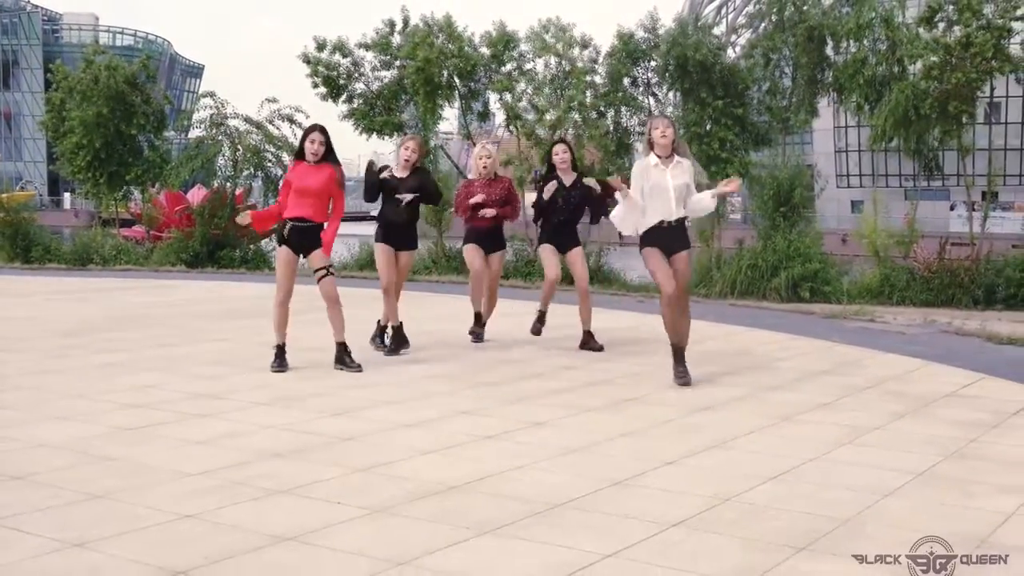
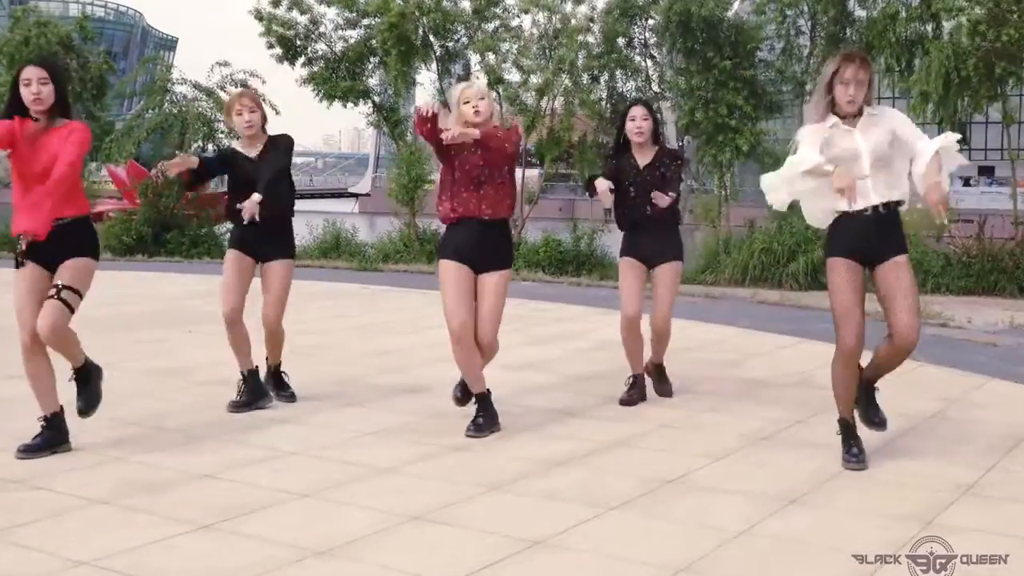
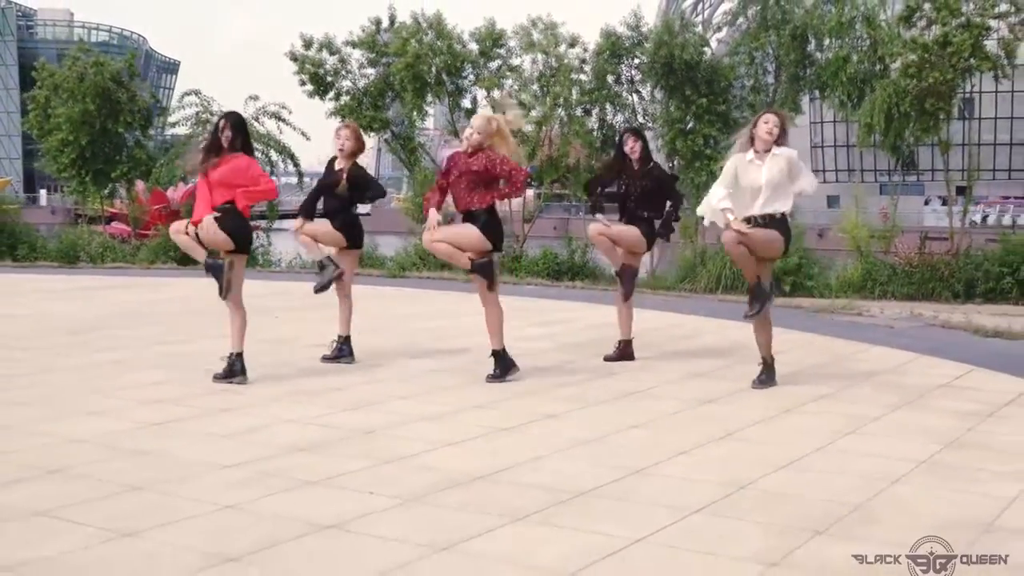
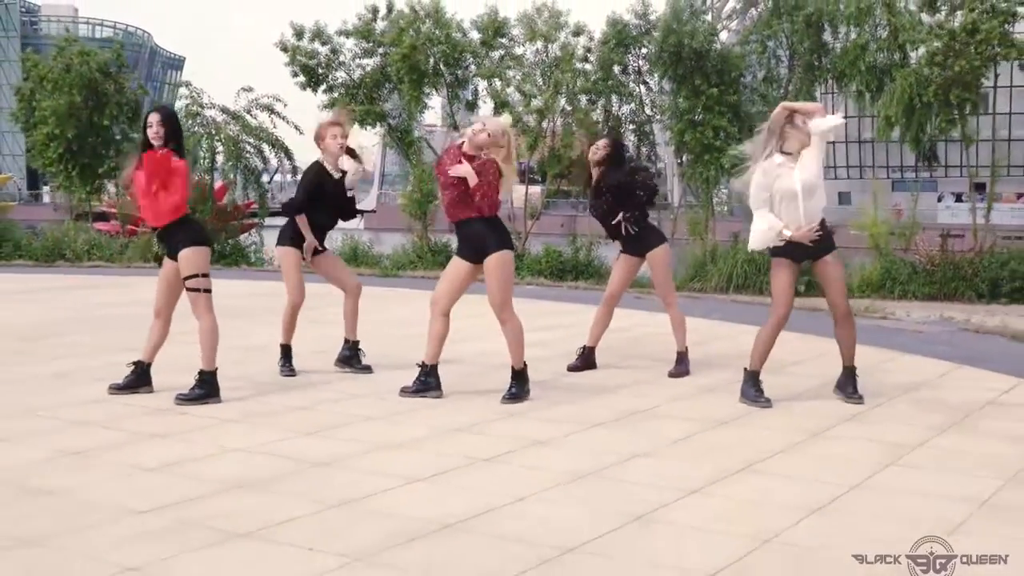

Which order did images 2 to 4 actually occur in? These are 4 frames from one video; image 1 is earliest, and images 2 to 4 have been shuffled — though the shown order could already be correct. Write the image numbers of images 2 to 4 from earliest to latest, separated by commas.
2, 4, 3
